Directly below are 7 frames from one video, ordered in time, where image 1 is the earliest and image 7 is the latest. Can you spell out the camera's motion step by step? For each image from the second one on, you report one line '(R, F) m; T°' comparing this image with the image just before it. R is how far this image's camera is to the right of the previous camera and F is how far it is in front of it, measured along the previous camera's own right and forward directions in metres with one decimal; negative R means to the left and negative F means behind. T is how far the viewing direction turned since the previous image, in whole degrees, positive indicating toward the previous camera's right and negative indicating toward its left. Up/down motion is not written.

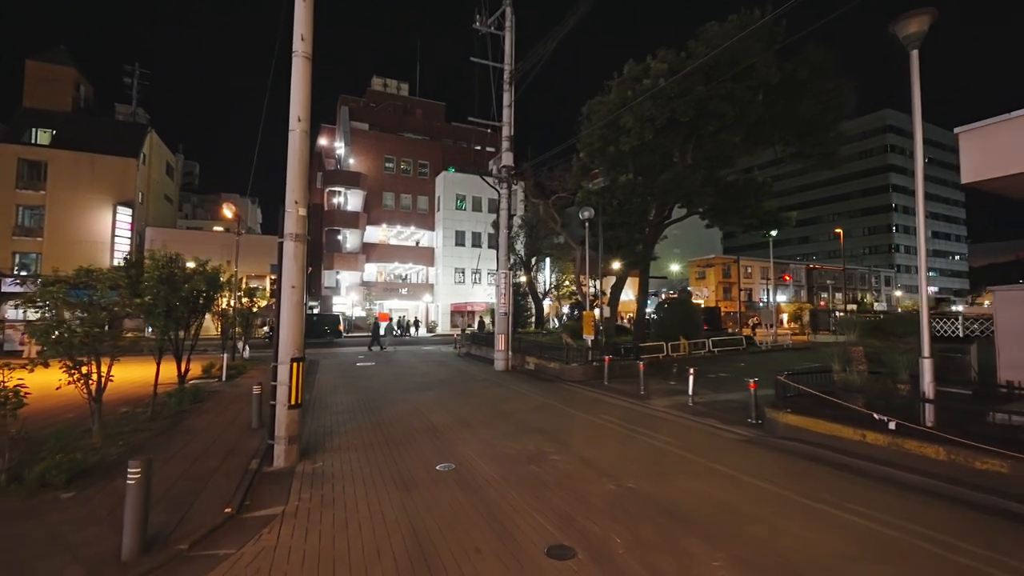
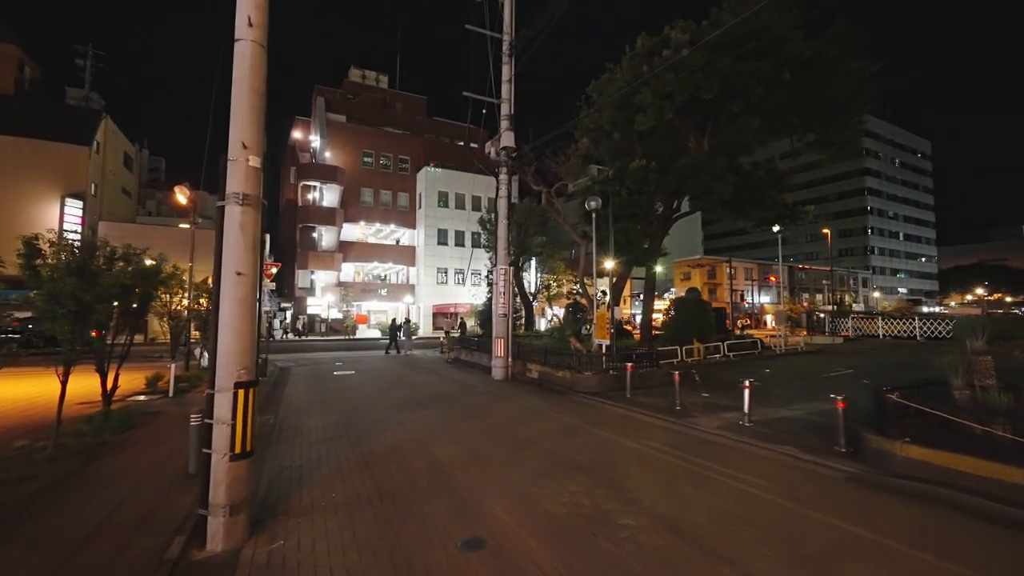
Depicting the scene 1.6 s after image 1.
(-0.7, +2.0) m; +3°
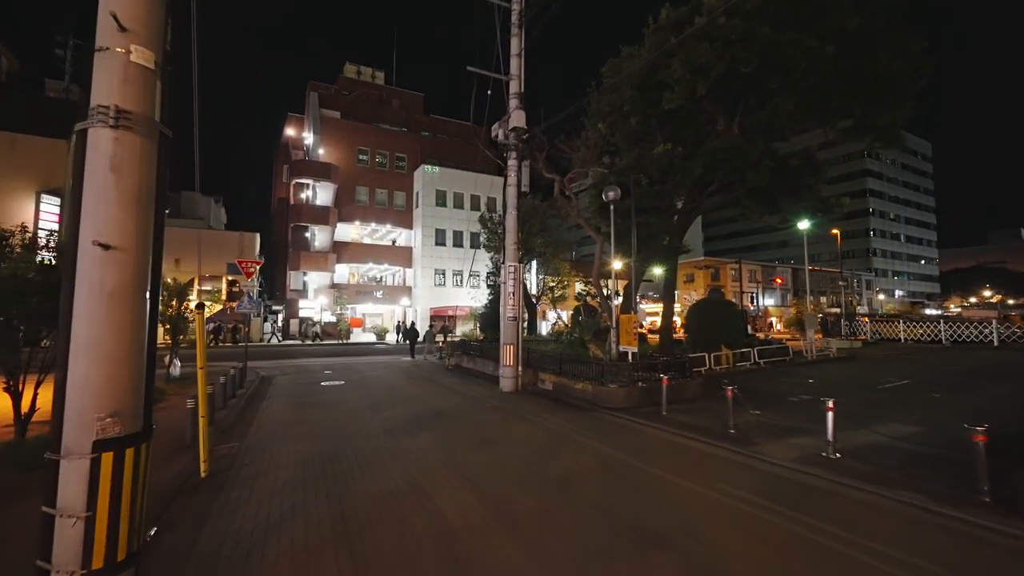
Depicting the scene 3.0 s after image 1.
(-0.4, +1.8) m; 0°
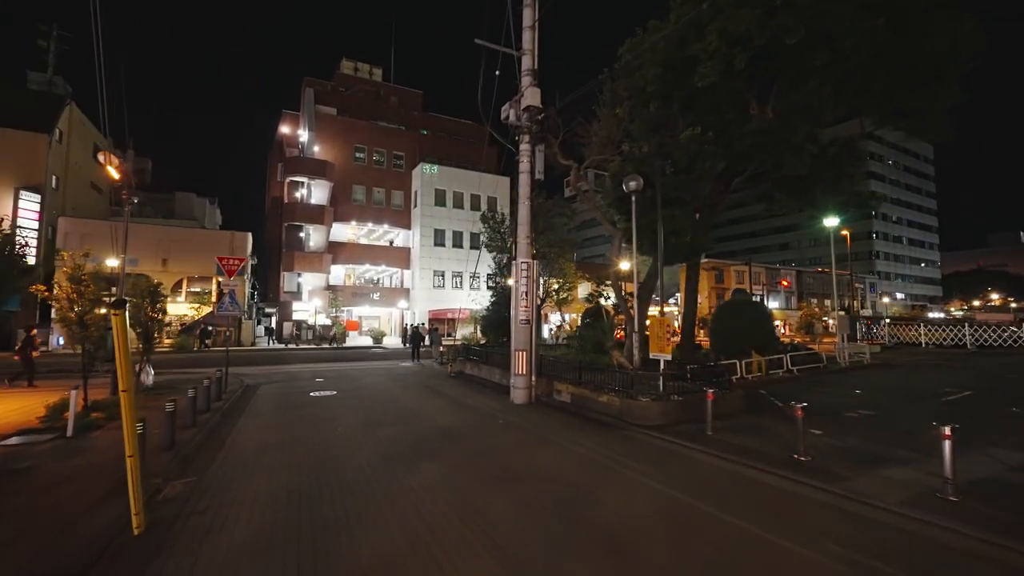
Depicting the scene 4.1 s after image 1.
(-0.4, +1.5) m; 0°
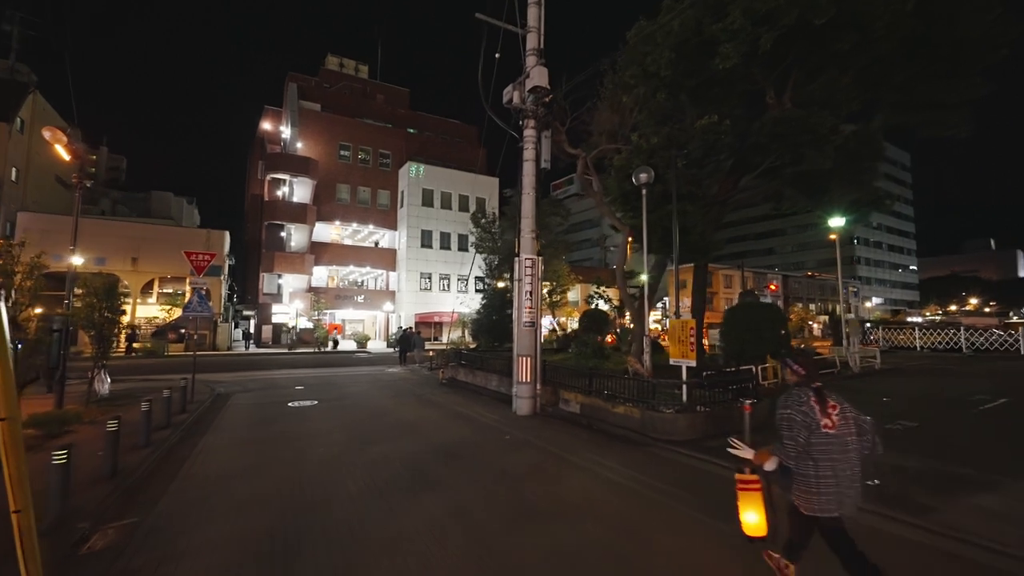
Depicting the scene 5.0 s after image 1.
(-0.4, +1.1) m; +2°
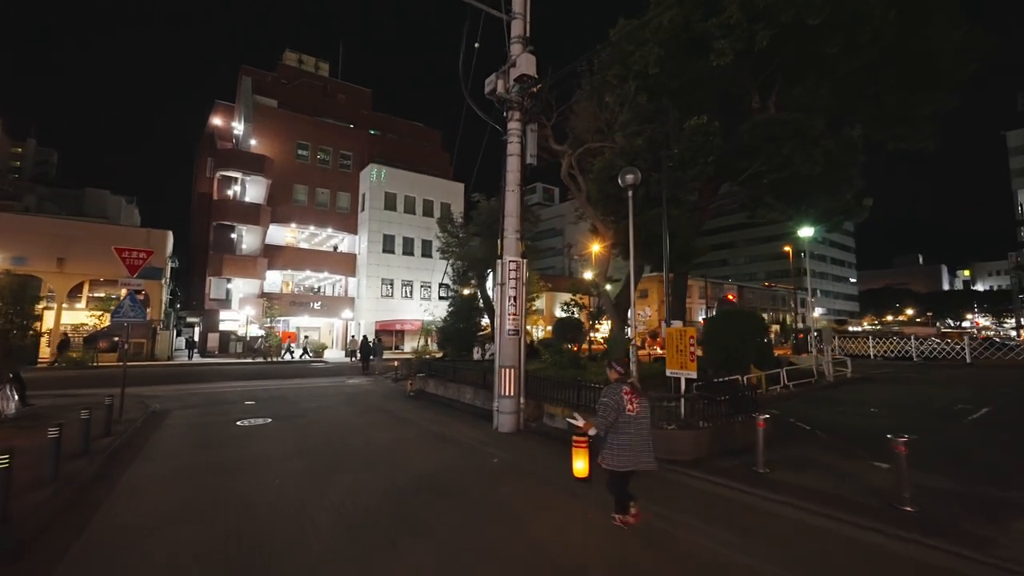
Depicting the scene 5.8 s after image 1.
(-0.5, +0.9) m; +5°
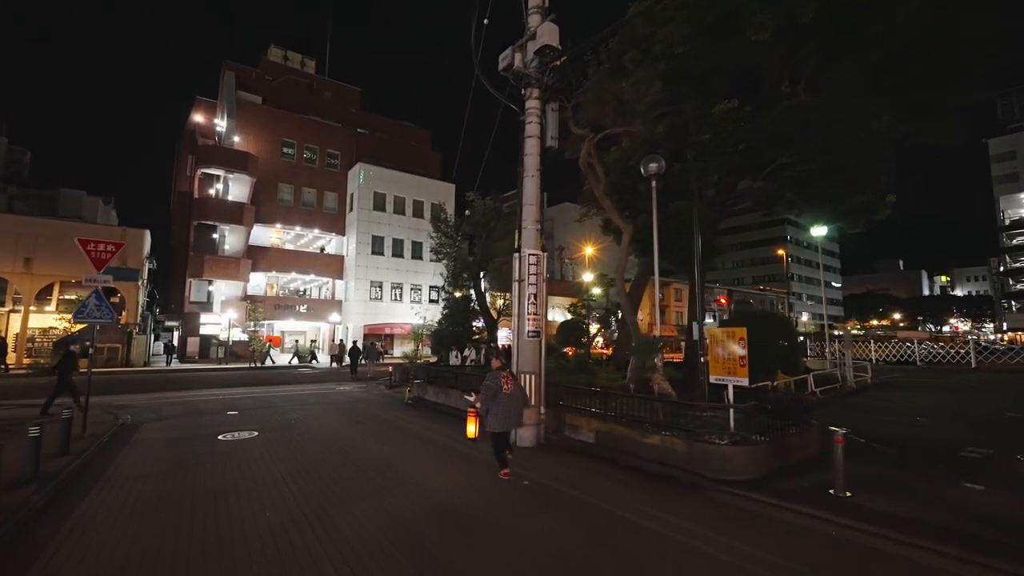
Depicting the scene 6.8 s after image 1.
(-0.6, +1.1) m; +2°
